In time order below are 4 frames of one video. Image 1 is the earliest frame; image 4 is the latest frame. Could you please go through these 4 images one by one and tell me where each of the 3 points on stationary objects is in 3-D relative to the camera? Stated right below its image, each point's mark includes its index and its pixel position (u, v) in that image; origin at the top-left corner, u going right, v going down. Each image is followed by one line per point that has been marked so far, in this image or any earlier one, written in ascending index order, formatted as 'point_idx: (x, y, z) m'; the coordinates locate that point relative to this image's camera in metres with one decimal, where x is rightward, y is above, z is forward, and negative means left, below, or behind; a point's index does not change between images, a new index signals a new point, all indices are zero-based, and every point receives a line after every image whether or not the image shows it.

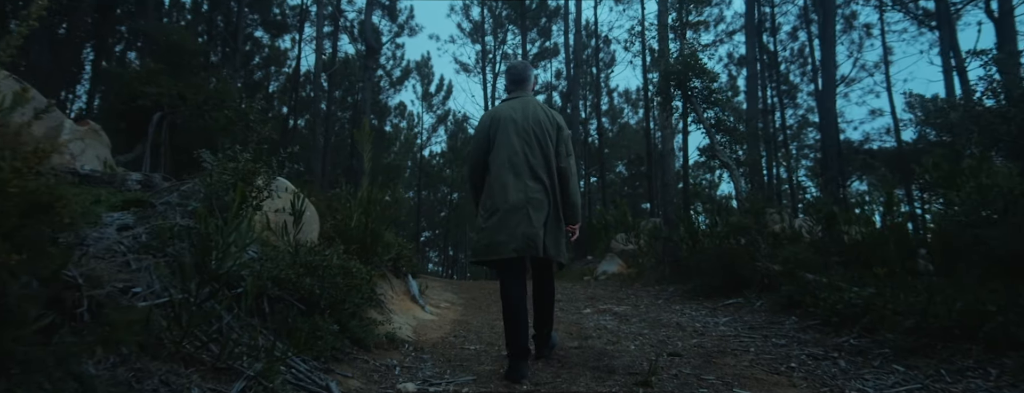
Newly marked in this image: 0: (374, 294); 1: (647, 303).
0: (-1.1, -0.8, +4.2) m
1: (+1.7, -1.4, +6.7) m
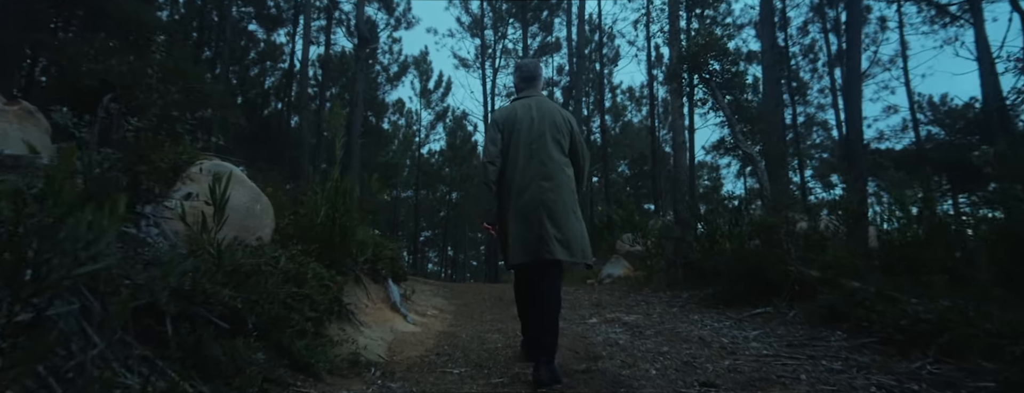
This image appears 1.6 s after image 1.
0: (-1.1, -0.7, +3.5) m
1: (+1.7, -1.3, +5.9) m
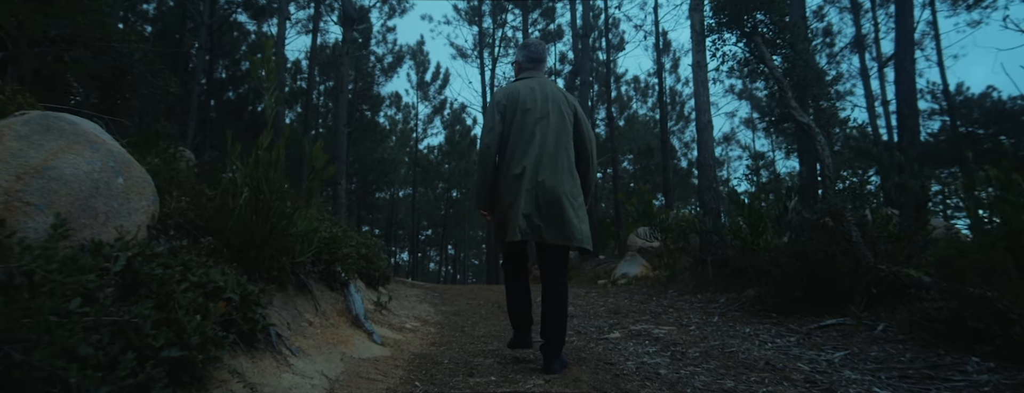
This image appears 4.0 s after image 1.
0: (-1.2, -0.6, +2.3) m
1: (+1.7, -1.1, +4.7) m
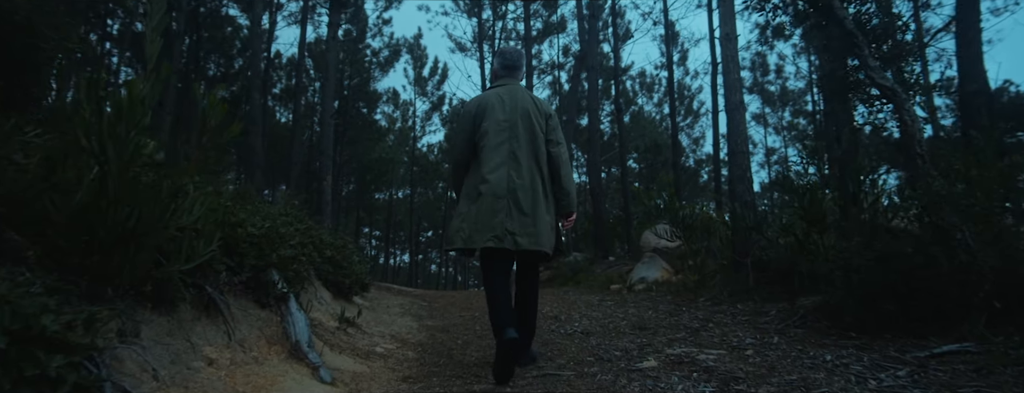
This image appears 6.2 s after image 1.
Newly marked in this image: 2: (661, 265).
0: (-1.2, -0.5, +1.3) m
1: (+1.7, -1.0, +3.7) m
2: (+2.3, -1.0, +8.0) m
